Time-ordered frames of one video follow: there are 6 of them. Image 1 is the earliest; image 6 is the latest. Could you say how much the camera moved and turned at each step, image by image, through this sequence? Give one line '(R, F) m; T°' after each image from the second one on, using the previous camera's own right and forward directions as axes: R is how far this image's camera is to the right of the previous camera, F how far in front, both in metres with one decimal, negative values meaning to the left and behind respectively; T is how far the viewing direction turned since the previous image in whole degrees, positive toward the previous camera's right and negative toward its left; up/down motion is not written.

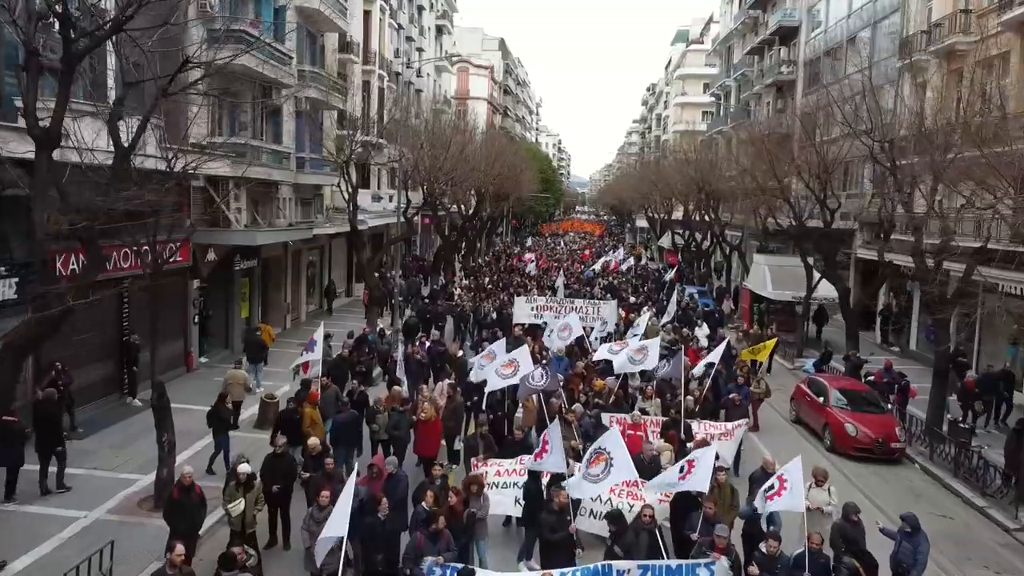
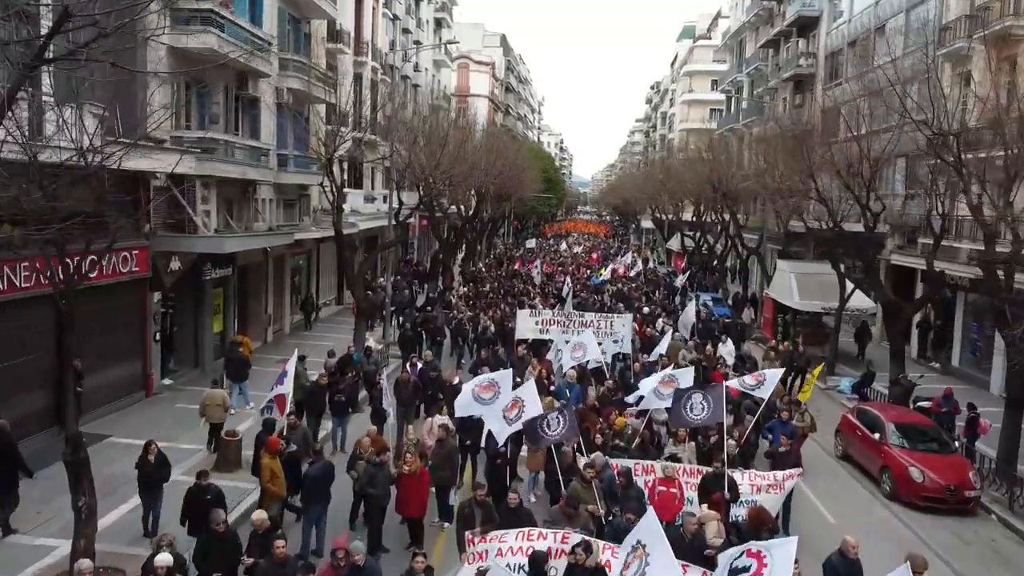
(0.0, +2.5) m; 0°
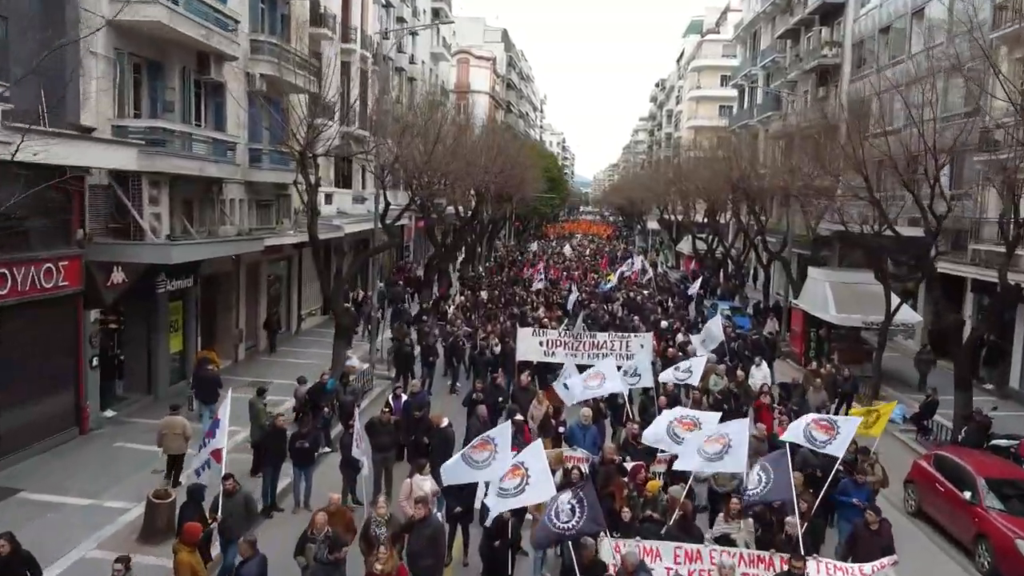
(0.0, +2.9) m; 0°
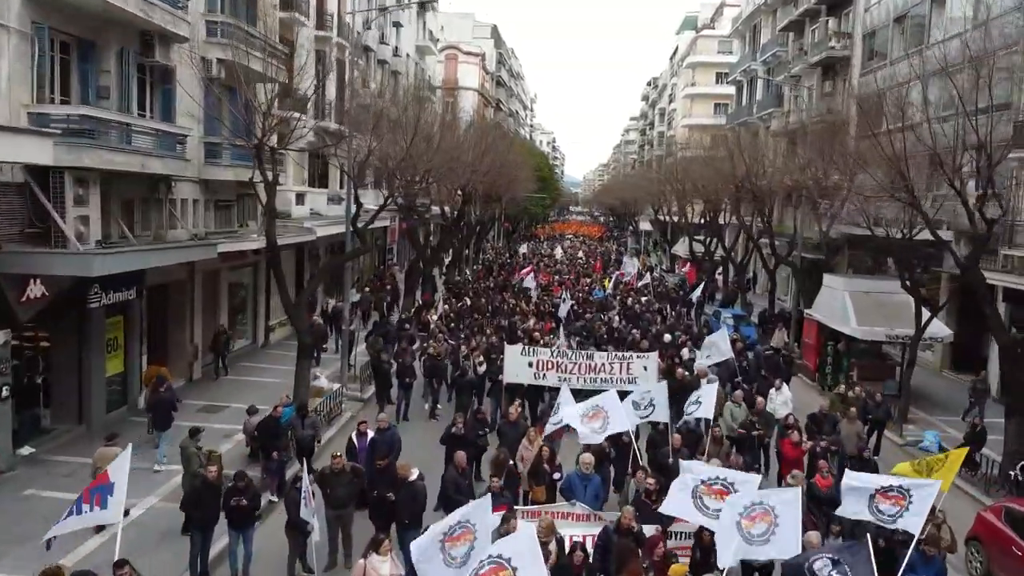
(+0.1, +2.3) m; +1°
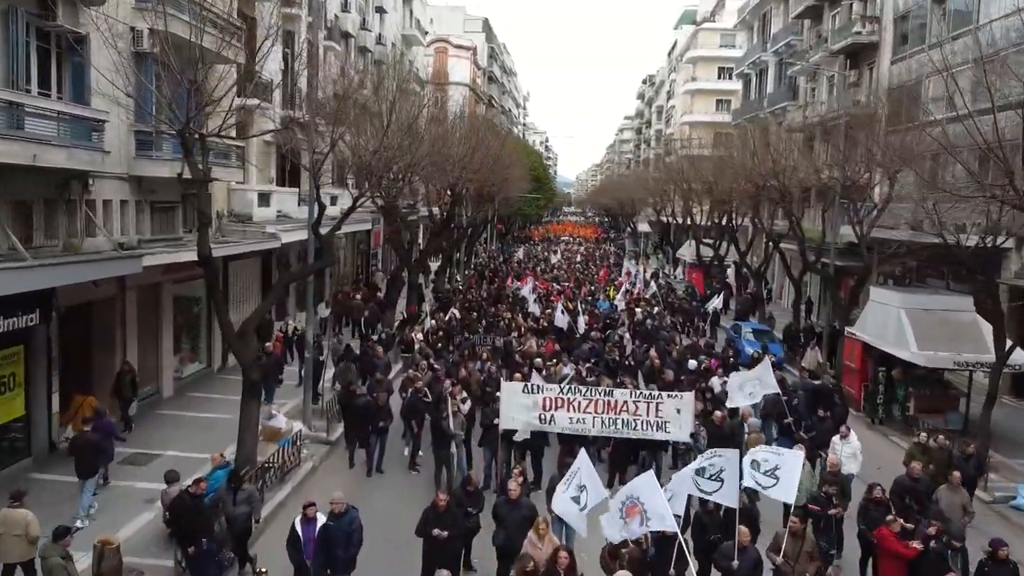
(-0.1, +3.4) m; +1°
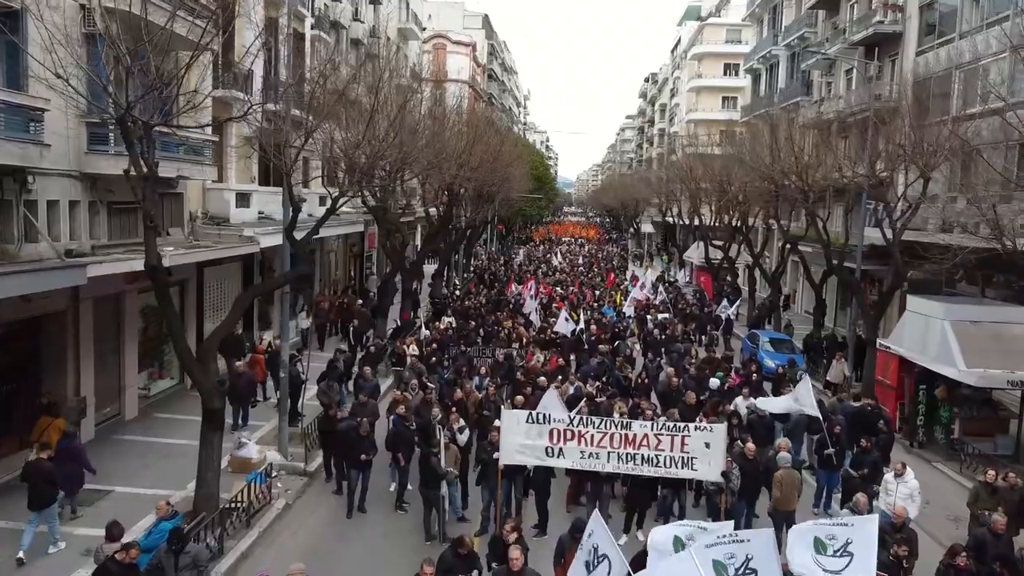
(0.0, +1.9) m; 0°
